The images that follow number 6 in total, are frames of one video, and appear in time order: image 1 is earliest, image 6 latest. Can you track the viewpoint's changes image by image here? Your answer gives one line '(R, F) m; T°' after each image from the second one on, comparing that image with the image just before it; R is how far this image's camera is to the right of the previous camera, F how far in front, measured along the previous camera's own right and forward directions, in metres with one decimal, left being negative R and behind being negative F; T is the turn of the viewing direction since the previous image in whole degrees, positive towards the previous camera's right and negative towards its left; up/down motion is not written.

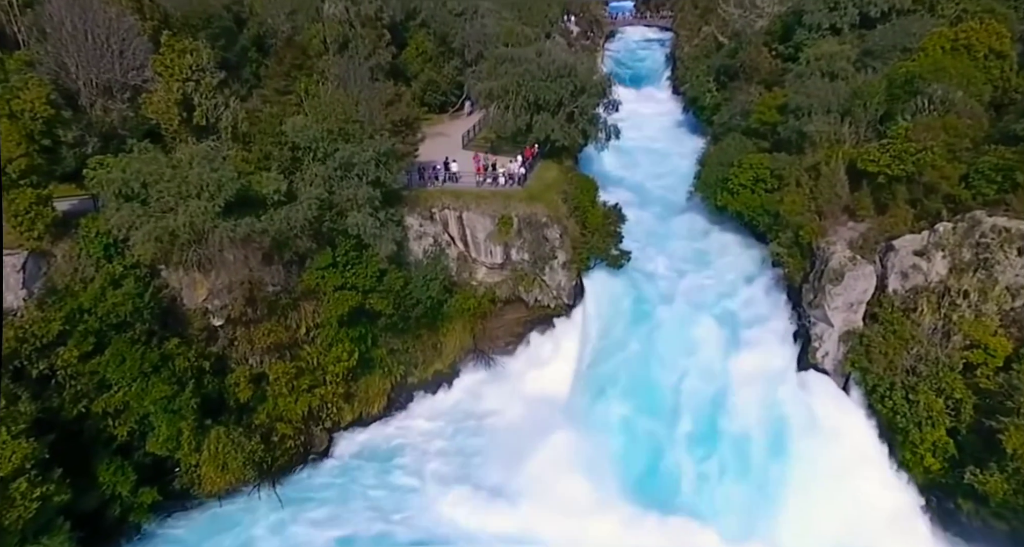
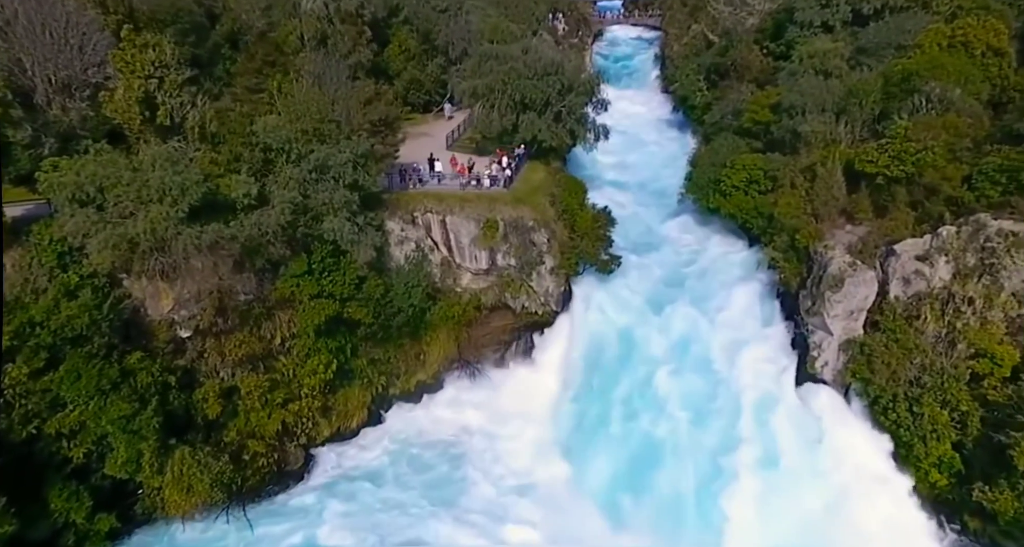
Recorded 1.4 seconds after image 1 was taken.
(+0.2, +1.4) m; +1°
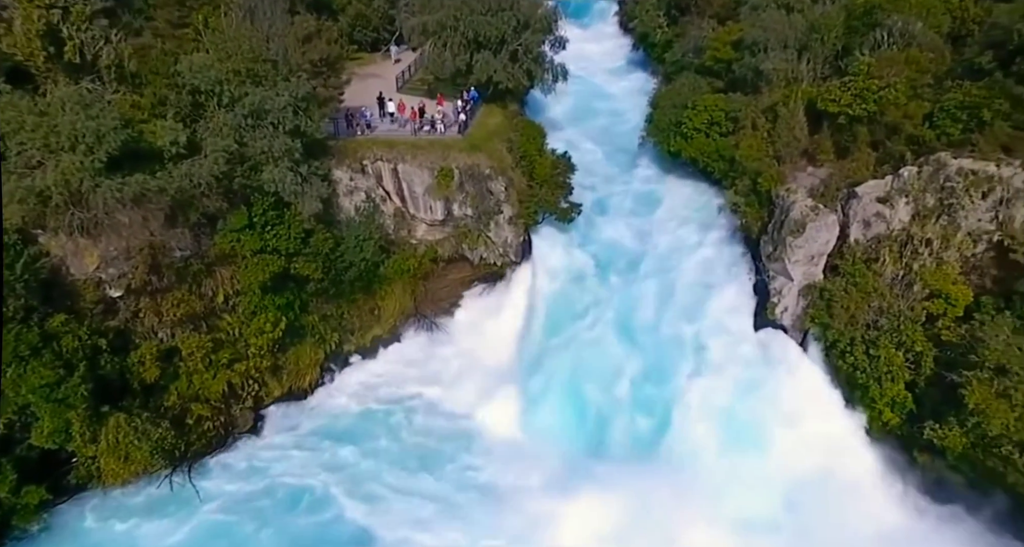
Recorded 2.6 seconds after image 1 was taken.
(+0.3, +1.1) m; +3°
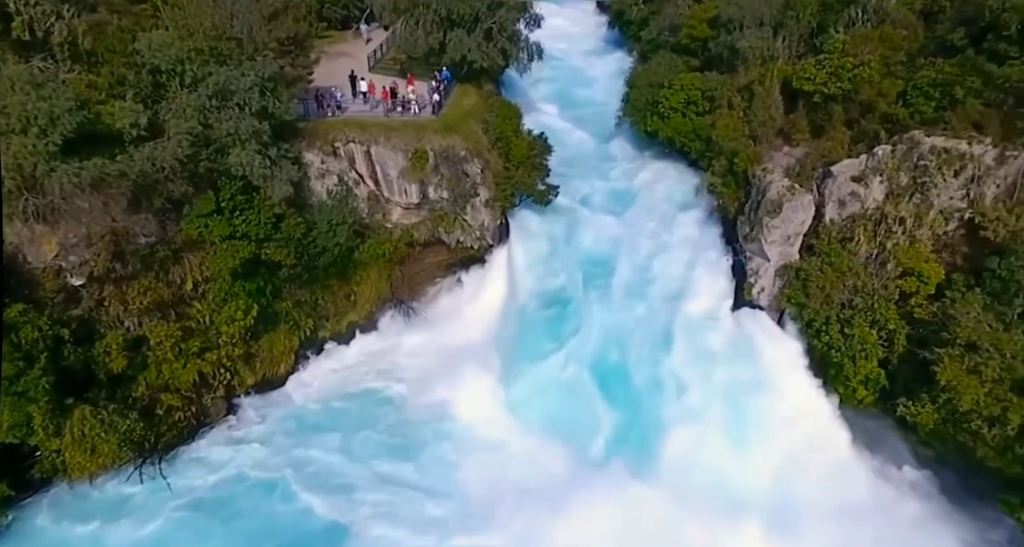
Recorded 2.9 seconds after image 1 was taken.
(+0.1, +0.3) m; +2°
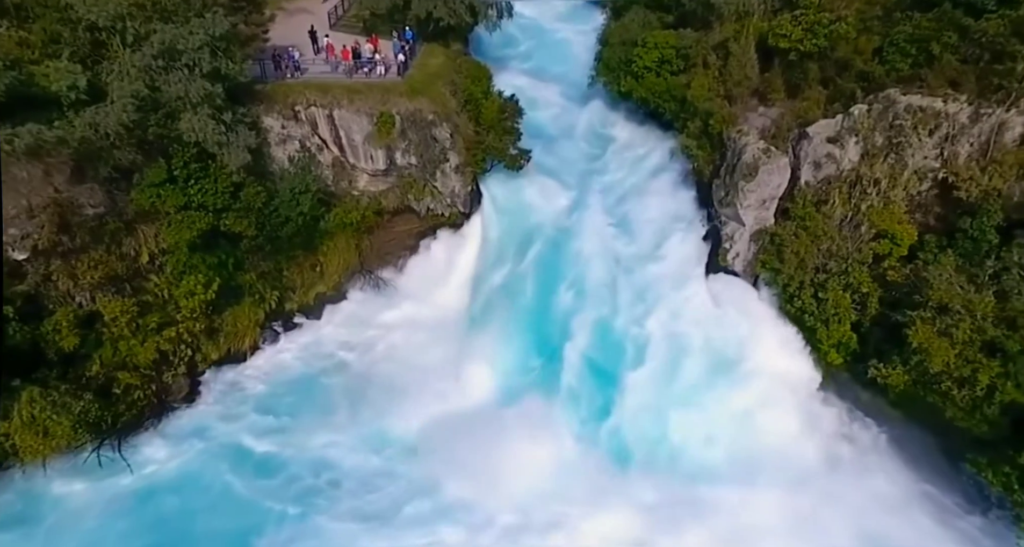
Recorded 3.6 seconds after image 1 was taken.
(+0.2, +0.7) m; +2°
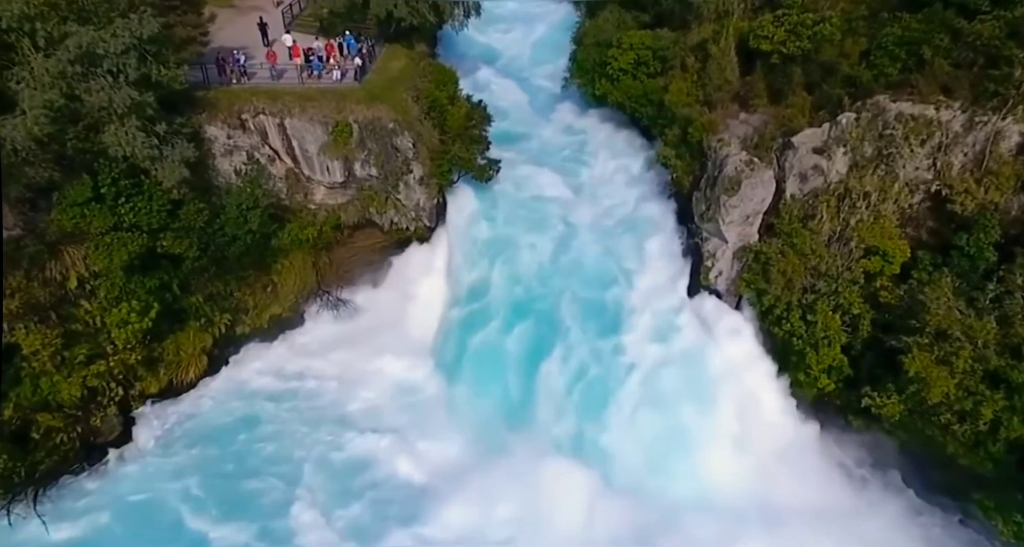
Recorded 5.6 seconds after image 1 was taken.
(+0.5, +2.0) m; +2°
